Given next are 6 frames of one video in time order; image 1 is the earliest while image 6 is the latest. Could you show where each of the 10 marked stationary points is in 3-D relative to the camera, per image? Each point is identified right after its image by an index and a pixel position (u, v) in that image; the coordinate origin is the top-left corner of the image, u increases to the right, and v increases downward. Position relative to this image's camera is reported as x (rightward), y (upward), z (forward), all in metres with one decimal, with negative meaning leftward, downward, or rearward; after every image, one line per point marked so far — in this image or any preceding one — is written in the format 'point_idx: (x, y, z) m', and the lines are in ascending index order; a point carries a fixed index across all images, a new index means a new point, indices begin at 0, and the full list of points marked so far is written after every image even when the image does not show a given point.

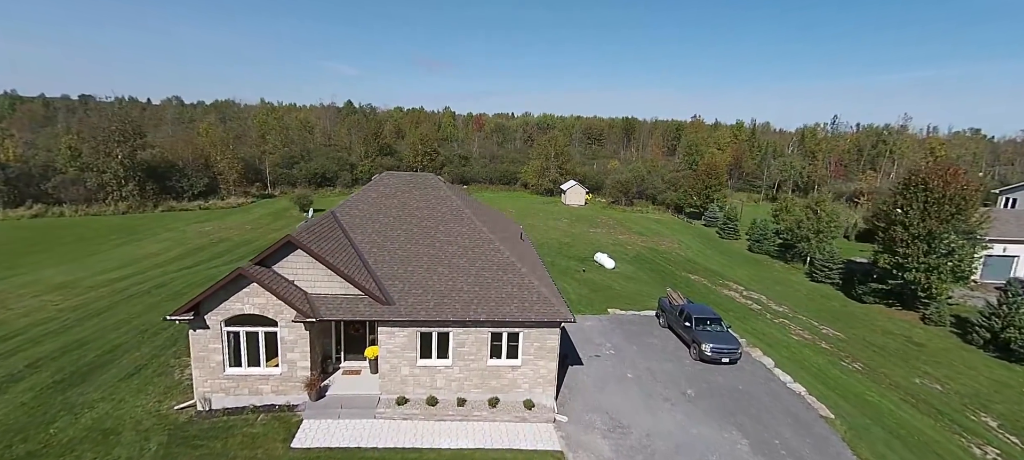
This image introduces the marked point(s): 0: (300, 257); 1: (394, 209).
0: (-7.6, -1.0, +14.9) m
1: (-5.4, +1.0, +19.1) m
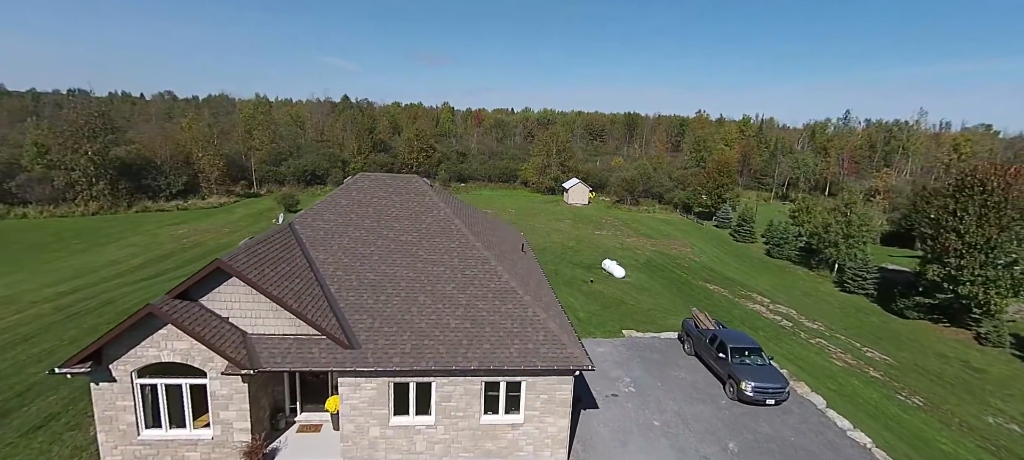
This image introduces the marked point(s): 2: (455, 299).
0: (-7.6, -1.6, +11.5) m
1: (-5.4, +0.4, +15.6) m
2: (-1.8, -2.2, +13.2) m
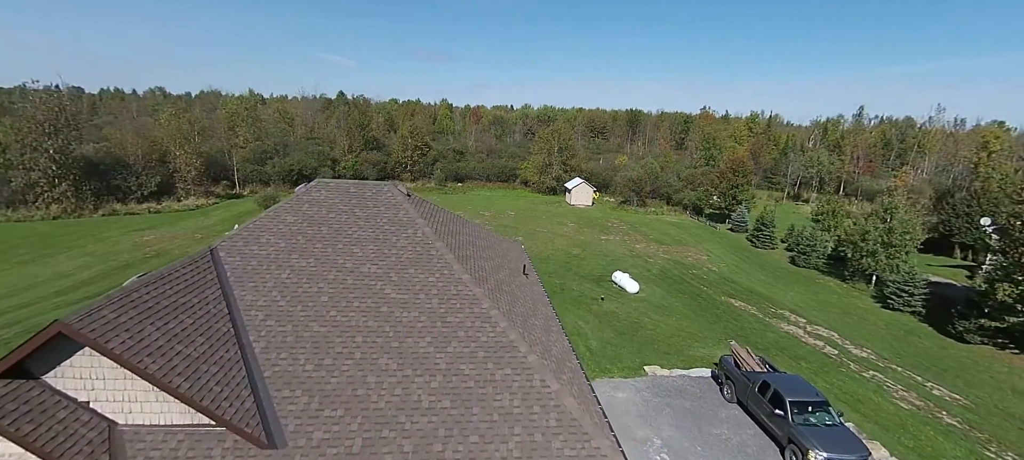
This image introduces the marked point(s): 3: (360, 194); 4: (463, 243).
0: (-7.6, -2.3, +7.6) m
1: (-5.5, -0.3, +11.8) m
2: (-1.8, -2.9, +9.4) m
3: (-4.8, +1.1, +13.4) m
4: (-1.6, -0.4, +14.1) m
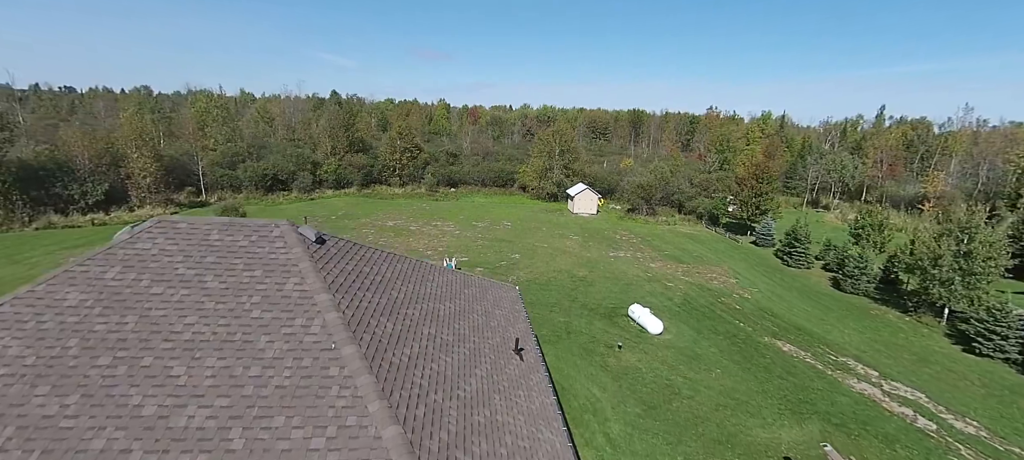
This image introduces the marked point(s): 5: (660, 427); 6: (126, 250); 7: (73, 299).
0: (-7.9, -3.7, +1.9) m
1: (-5.8, -1.7, +6.0) m
2: (-2.1, -4.3, +3.6) m
3: (-5.2, -0.3, +7.6) m
4: (-2.0, -1.8, +8.3) m
5: (+5.4, -7.2, +15.3) m
6: (-6.8, -0.3, +7.4) m
7: (-6.9, -1.0, +6.6) m
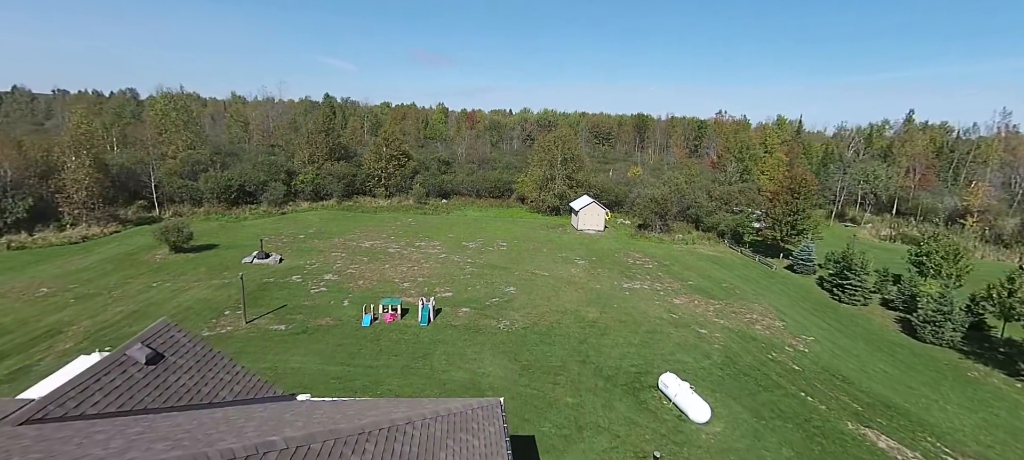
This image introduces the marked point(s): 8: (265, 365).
0: (-8.4, -5.4, -4.7) m
1: (-6.3, -3.4, -0.5) m
2: (-2.6, -6.1, -3.0) m
3: (-5.7, -2.0, +1.1) m
4: (-2.5, -3.6, +1.8) m
5: (+4.9, -9.0, +8.7) m
6: (-7.3, -2.1, +0.9) m
7: (-7.4, -2.8, +0.1) m
8: (-11.3, -6.2, +19.2) m
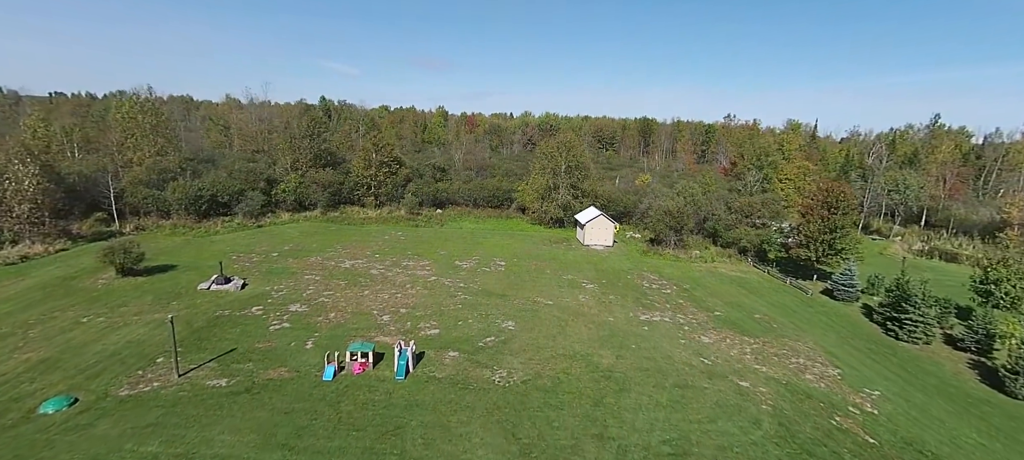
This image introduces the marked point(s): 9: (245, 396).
0: (-8.6, -6.6, -9.4) m
1: (-6.4, -4.7, -5.2) m
2: (-2.8, -7.3, -7.7) m
3: (-5.8, -3.3, -3.6) m
4: (-2.6, -4.9, -3.0) m
5: (+4.8, -10.4, +3.9) m
6: (-7.4, -3.3, -3.8) m
7: (-7.5, -4.0, -4.6) m
8: (-11.5, -7.6, +14.5) m
9: (-11.6, -7.2, +18.2) m
